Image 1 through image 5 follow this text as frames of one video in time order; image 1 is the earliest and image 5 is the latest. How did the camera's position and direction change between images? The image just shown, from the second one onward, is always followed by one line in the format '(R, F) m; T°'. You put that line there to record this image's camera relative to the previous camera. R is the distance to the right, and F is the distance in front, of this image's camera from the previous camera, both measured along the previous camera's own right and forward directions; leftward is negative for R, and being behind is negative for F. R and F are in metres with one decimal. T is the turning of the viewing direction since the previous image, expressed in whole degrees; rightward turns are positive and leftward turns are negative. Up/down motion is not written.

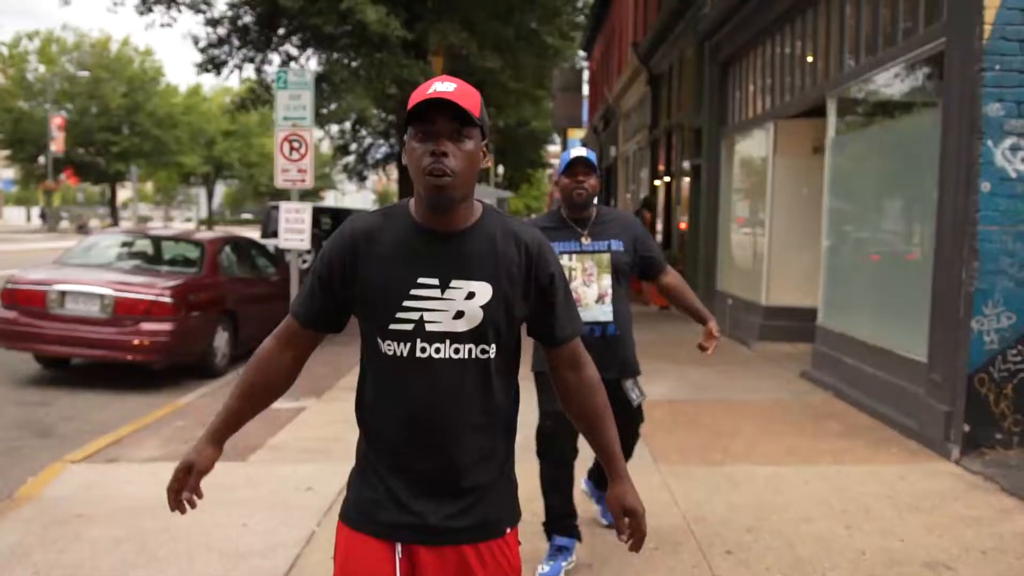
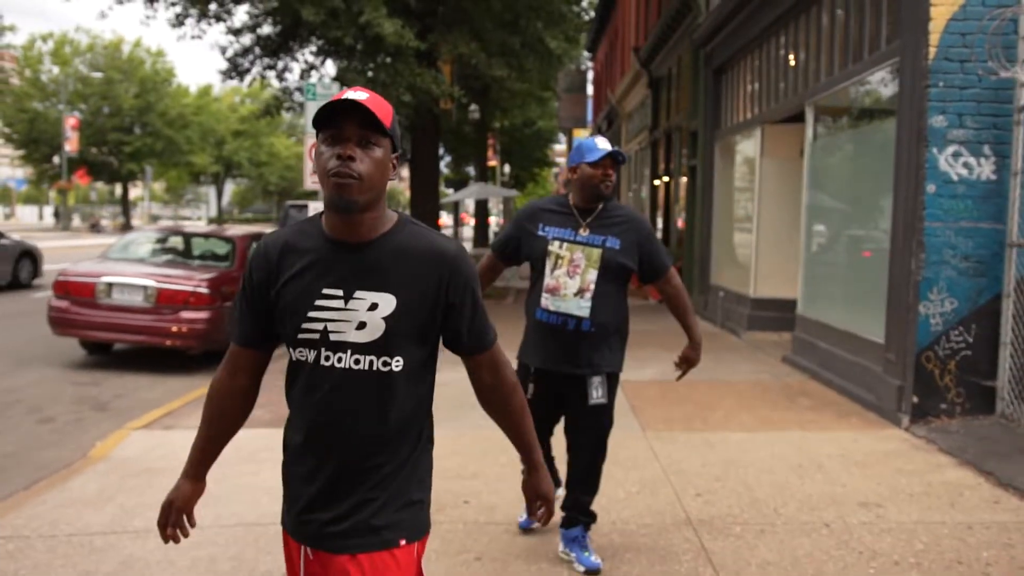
(0.0, -0.8) m; 0°
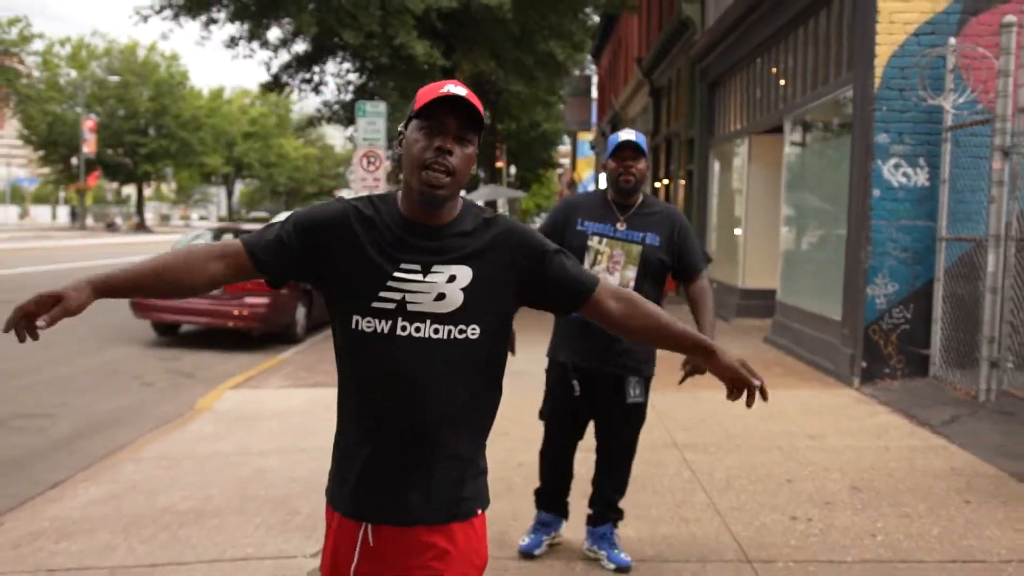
(-0.2, -1.5) m; 0°
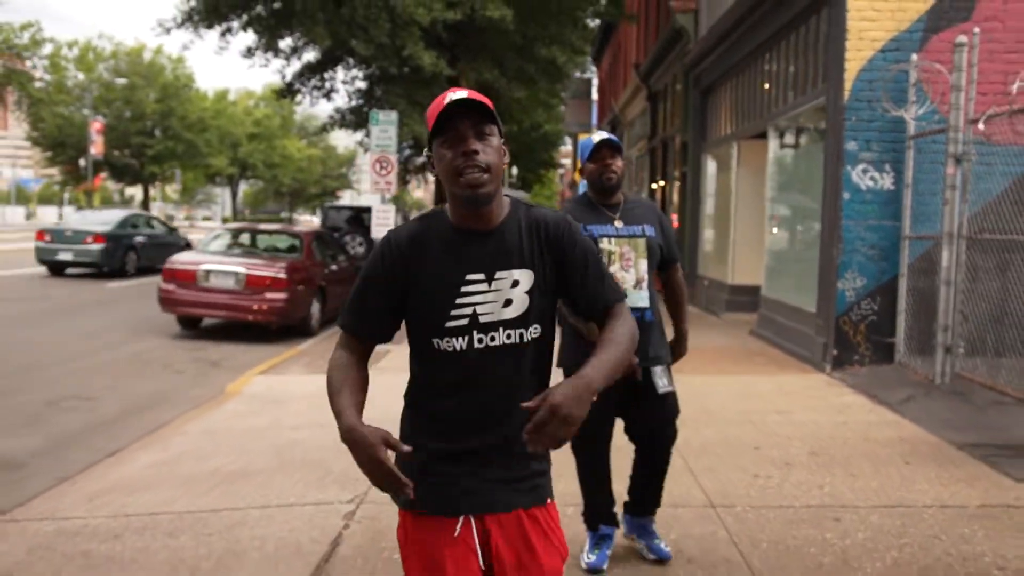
(0.0, -0.8) m; 0°
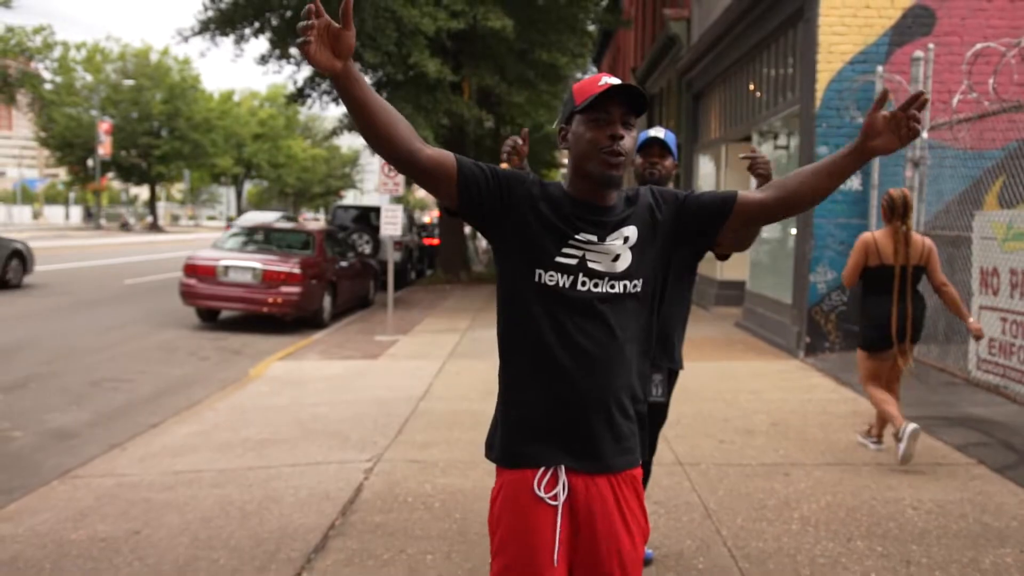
(0.0, -0.8) m; 0°
